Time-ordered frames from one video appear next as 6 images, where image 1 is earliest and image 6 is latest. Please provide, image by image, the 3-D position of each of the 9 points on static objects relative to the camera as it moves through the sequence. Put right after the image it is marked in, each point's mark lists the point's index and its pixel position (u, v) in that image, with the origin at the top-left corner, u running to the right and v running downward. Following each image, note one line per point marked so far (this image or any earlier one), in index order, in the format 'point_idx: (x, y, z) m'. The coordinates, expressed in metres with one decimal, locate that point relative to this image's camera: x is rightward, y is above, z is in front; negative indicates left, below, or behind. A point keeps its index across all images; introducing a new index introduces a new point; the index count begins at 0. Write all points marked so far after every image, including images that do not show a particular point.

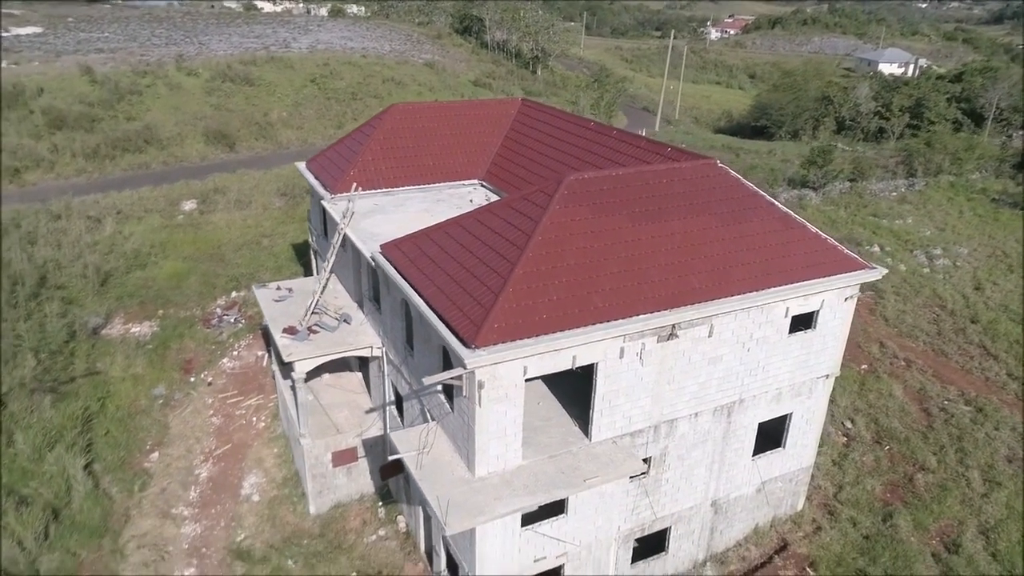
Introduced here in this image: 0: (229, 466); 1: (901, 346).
0: (-6.4, -4.0, +15.2) m
1: (+10.6, -1.6, +18.5) m
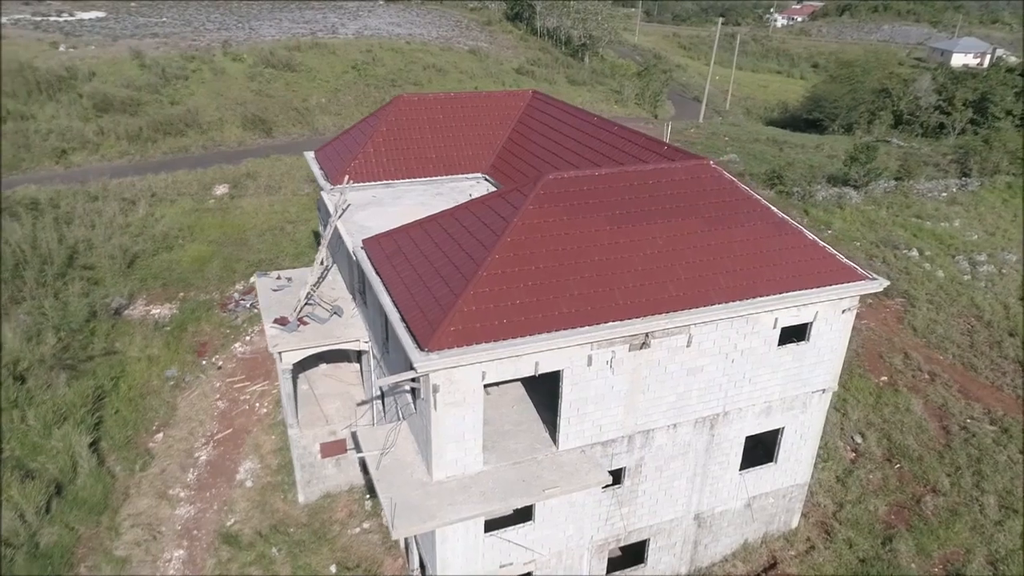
0: (-6.5, -3.7, +15.5) m
1: (+10.7, -1.8, +17.5) m
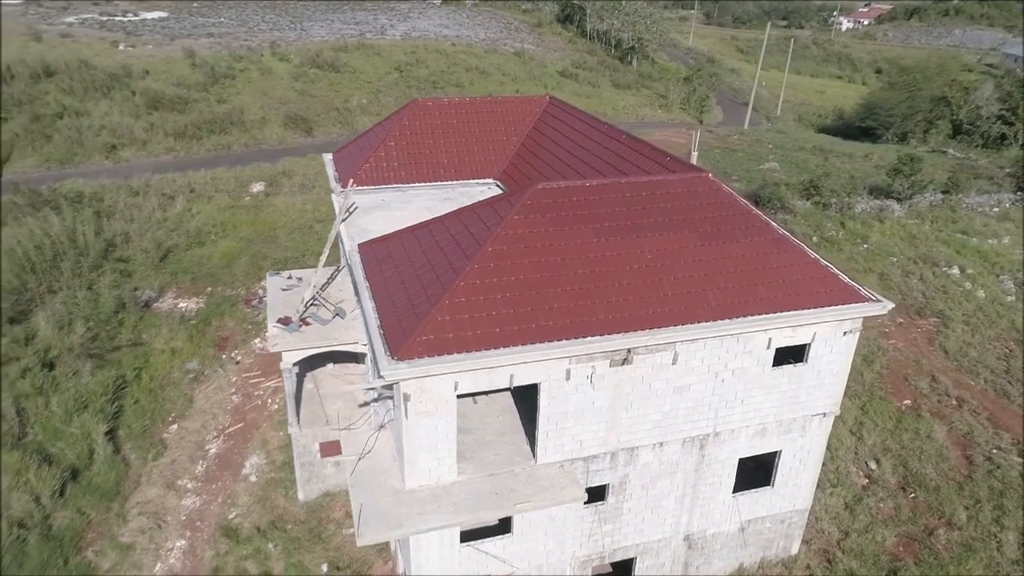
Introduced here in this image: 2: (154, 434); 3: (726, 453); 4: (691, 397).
0: (-6.4, -3.7, +15.8) m
1: (+10.9, -2.3, +16.7) m
2: (-8.7, -3.5, +16.4) m
3: (+3.3, -2.6, +10.5) m
4: (+2.6, -1.6, +9.8) m
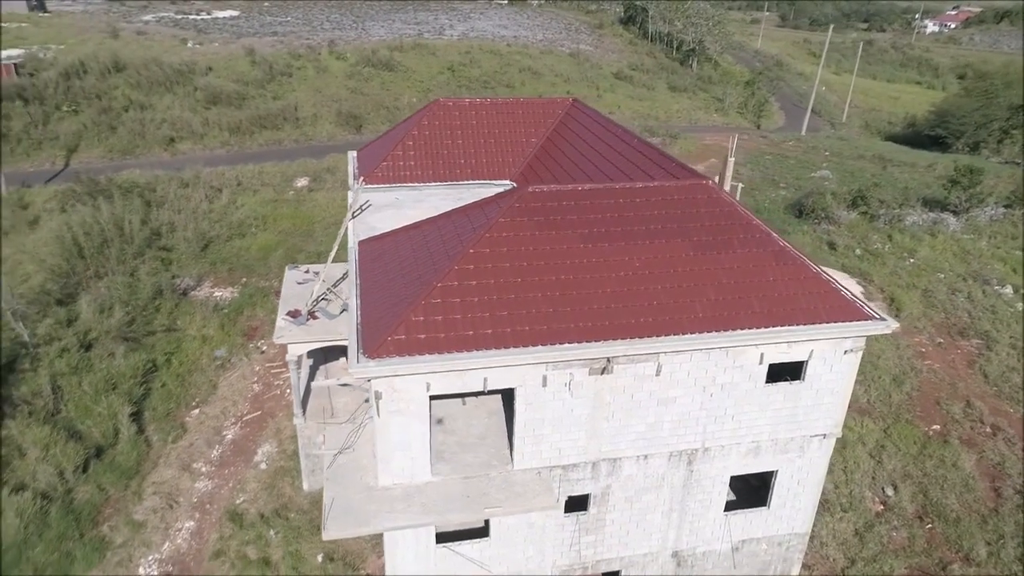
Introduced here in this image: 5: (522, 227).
0: (-6.3, -3.5, +16.3) m
1: (+11.2, -2.8, +15.7) m
2: (-8.4, -3.3, +17.0) m
3: (+3.1, -2.7, +10.2) m
4: (+2.3, -1.7, +9.5) m
5: (+0.1, +0.8, +9.4) m
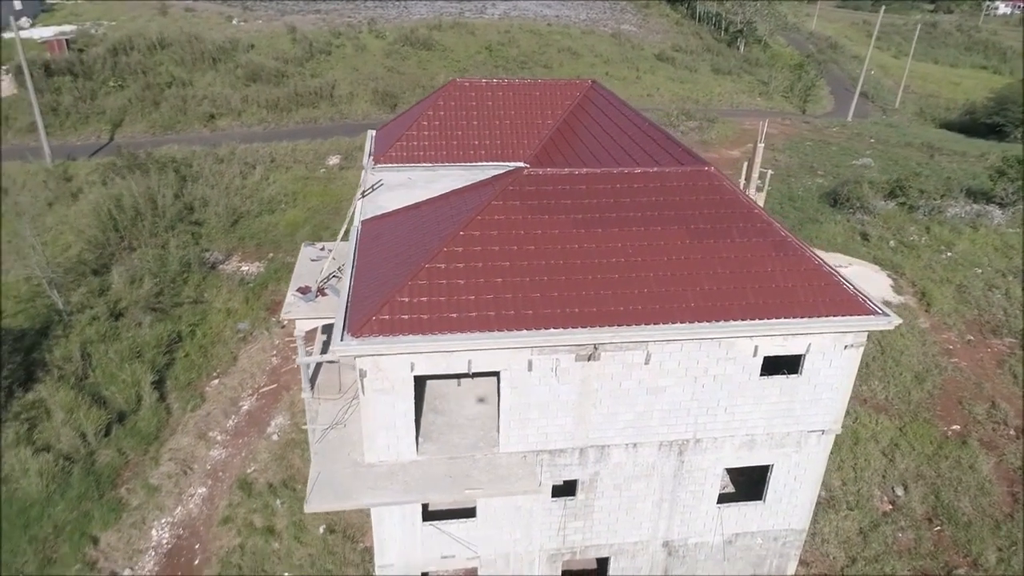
0: (-6.1, -2.9, +16.7) m
1: (+11.3, -2.8, +15.1) m
2: (-8.2, -2.6, +17.6) m
3: (+2.9, -2.6, +10.0) m
4: (+2.2, -1.6, +9.4) m
5: (0.0, +1.1, +9.4) m
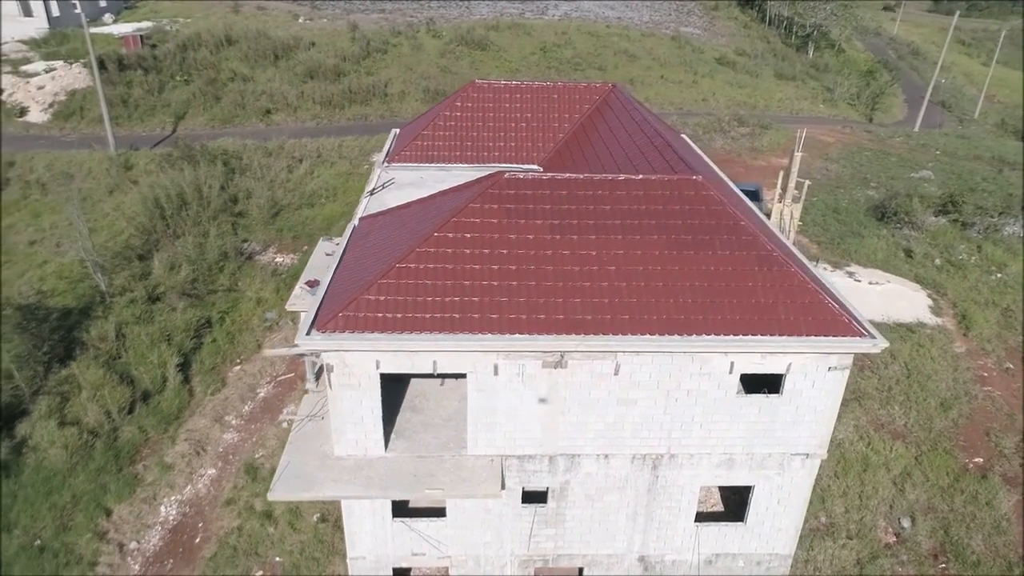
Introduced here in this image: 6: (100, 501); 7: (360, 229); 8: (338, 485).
0: (-5.9, -2.7, +17.2) m
1: (+11.3, -3.3, +14.1) m
2: (-7.9, -2.3, +18.3) m
3: (+2.5, -2.7, +9.8) m
4: (+1.7, -1.7, +9.2) m
5: (-0.3, +1.0, +9.4) m
6: (-8.8, -4.5, +14.4) m
7: (-2.5, +1.0, +11.3) m
8: (-2.3, -2.6, +8.9) m
